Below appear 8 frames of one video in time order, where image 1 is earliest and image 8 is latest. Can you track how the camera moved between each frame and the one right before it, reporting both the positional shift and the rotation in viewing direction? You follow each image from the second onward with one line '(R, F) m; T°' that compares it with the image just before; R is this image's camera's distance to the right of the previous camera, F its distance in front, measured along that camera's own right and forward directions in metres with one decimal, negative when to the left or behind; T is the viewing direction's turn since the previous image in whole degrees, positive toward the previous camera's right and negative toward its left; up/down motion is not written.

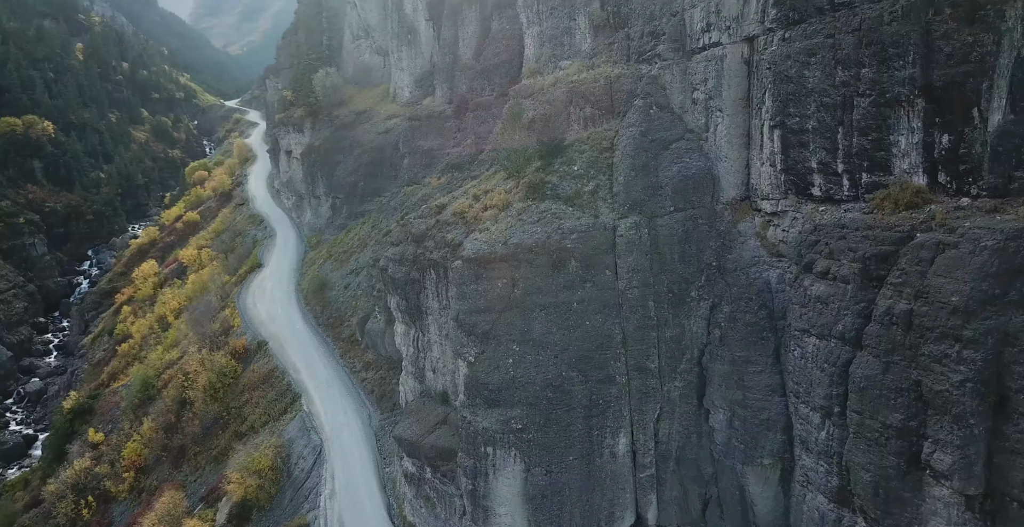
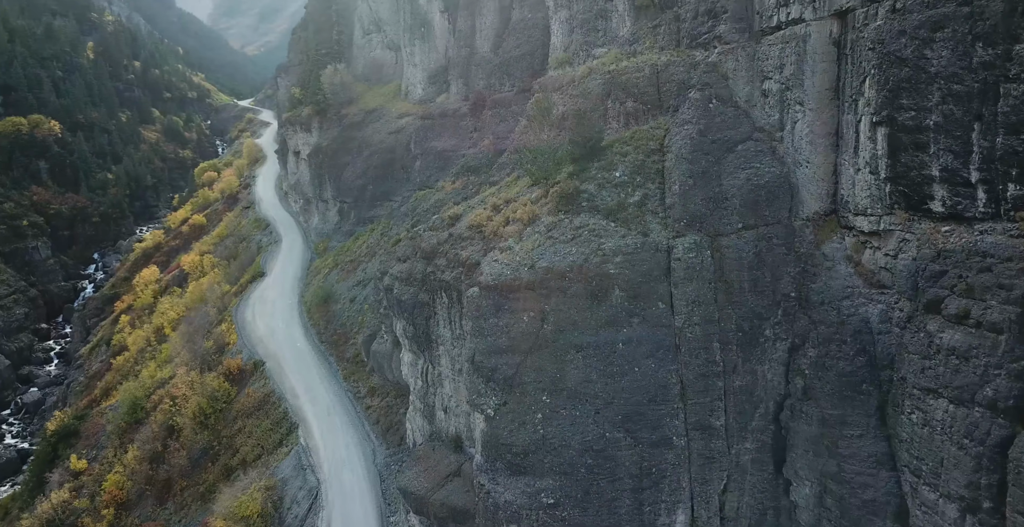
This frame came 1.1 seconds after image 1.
(-0.3, +3.2) m; -1°
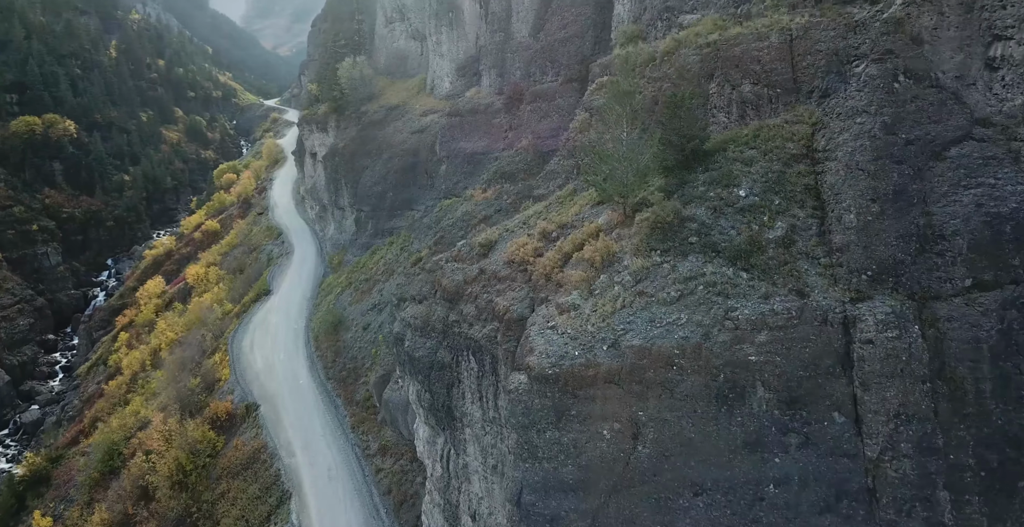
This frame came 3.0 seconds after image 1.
(-0.6, +5.3) m; -3°
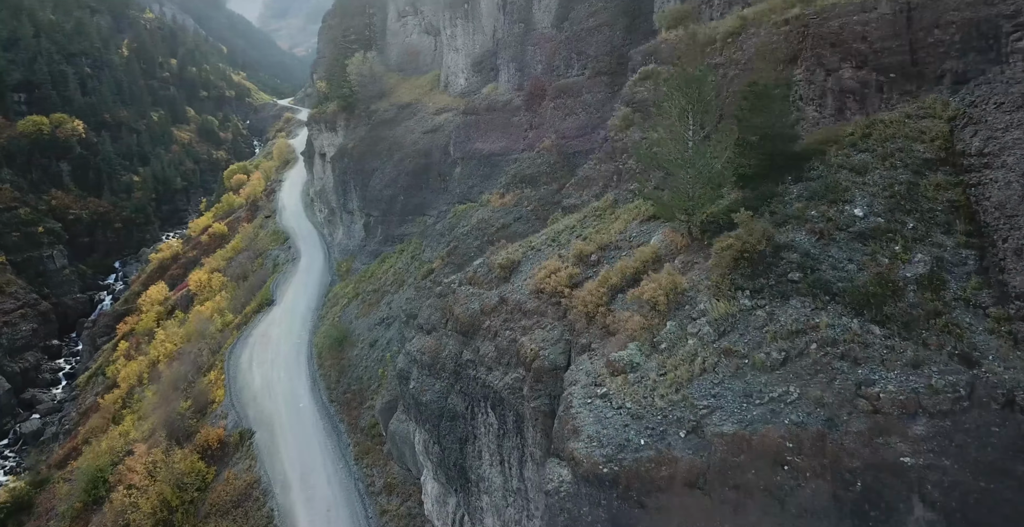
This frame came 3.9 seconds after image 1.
(-0.3, +2.5) m; -1°
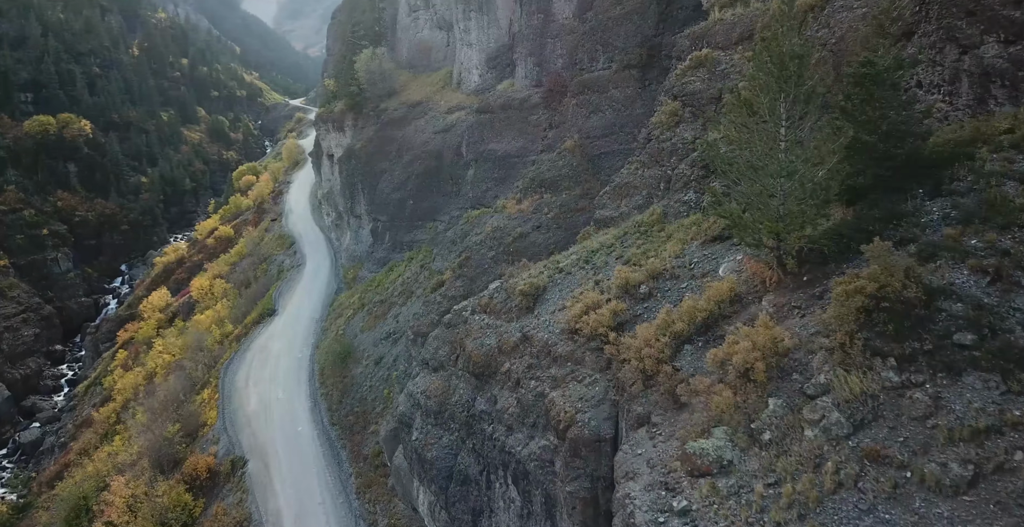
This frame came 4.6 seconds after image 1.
(-0.2, +2.2) m; -1°
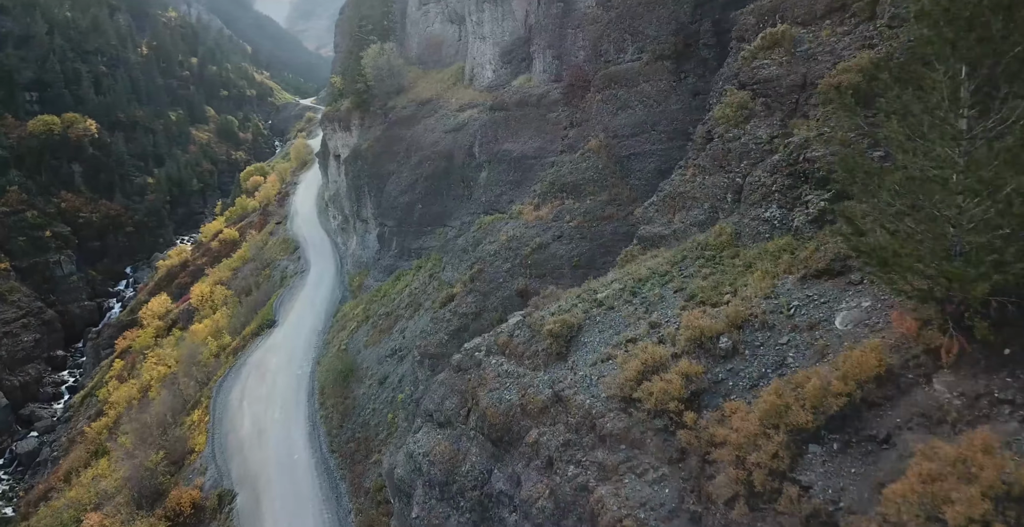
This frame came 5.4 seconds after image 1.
(-0.2, +2.2) m; -1°
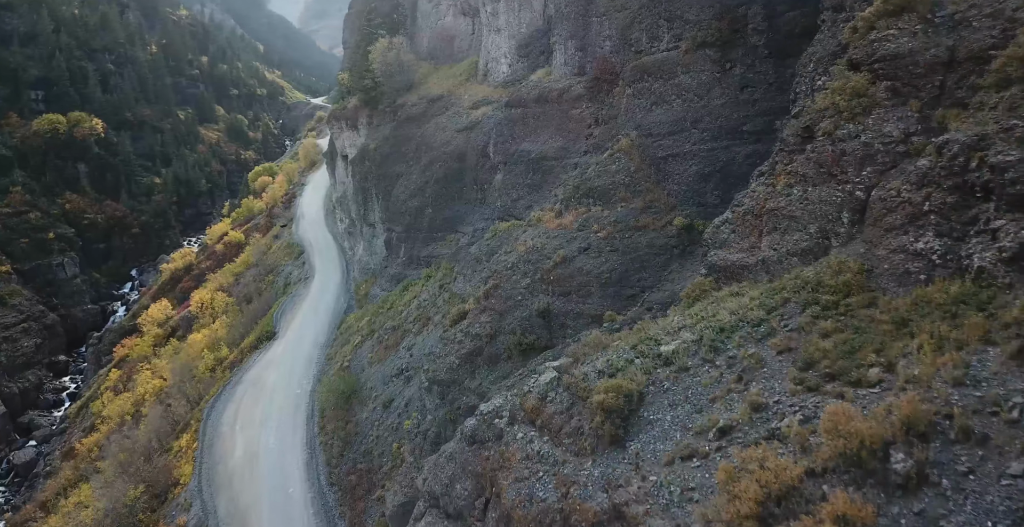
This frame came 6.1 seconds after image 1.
(-0.2, +2.2) m; -1°
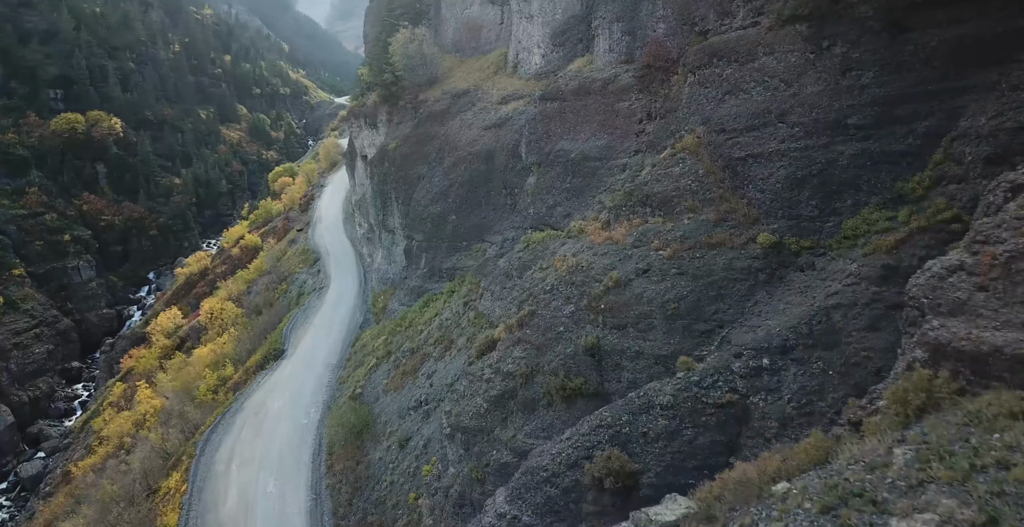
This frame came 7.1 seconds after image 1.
(-0.4, +3.0) m; -2°
